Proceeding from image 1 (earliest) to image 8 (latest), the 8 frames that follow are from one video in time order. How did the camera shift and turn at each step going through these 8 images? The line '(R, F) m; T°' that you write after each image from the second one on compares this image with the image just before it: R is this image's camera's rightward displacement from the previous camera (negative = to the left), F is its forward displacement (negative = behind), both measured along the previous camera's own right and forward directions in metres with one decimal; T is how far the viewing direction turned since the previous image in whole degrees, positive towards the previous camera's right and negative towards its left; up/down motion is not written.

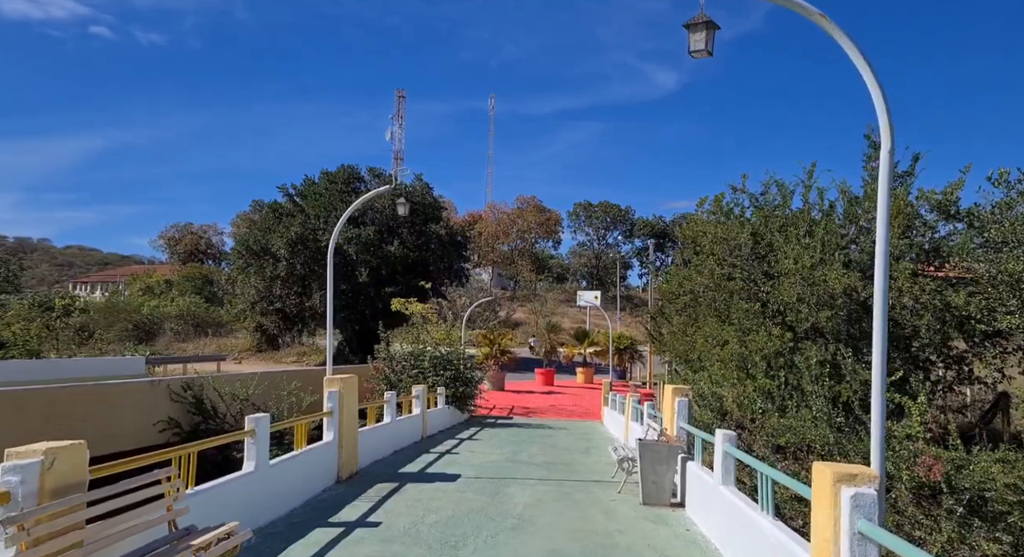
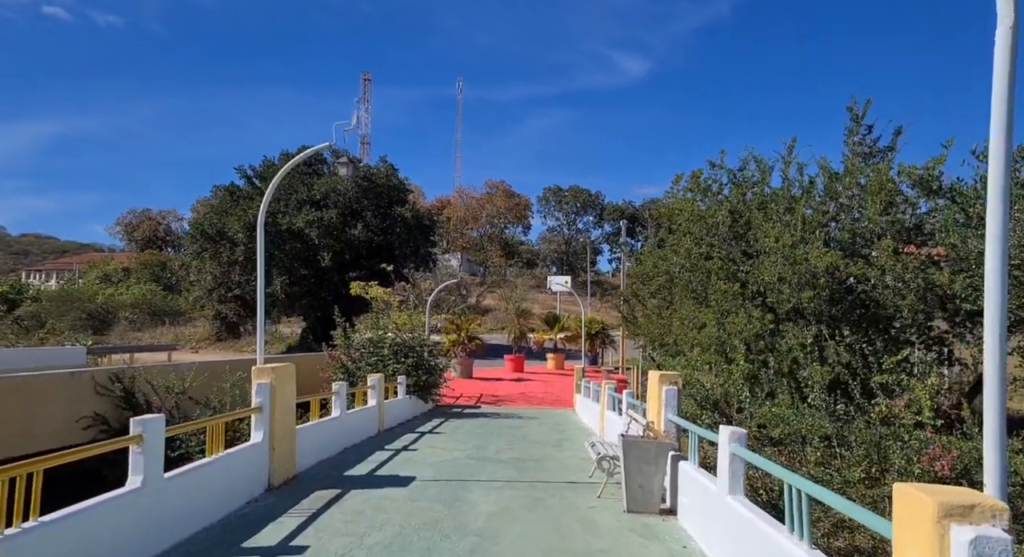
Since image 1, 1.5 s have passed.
(+0.1, +1.1) m; +2°
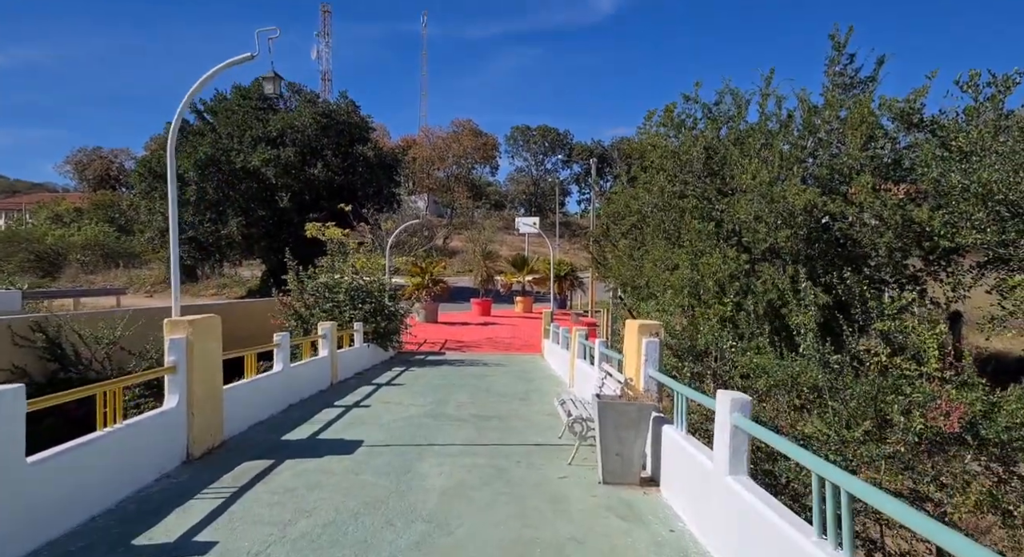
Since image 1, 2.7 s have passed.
(+0.1, +0.9) m; +2°
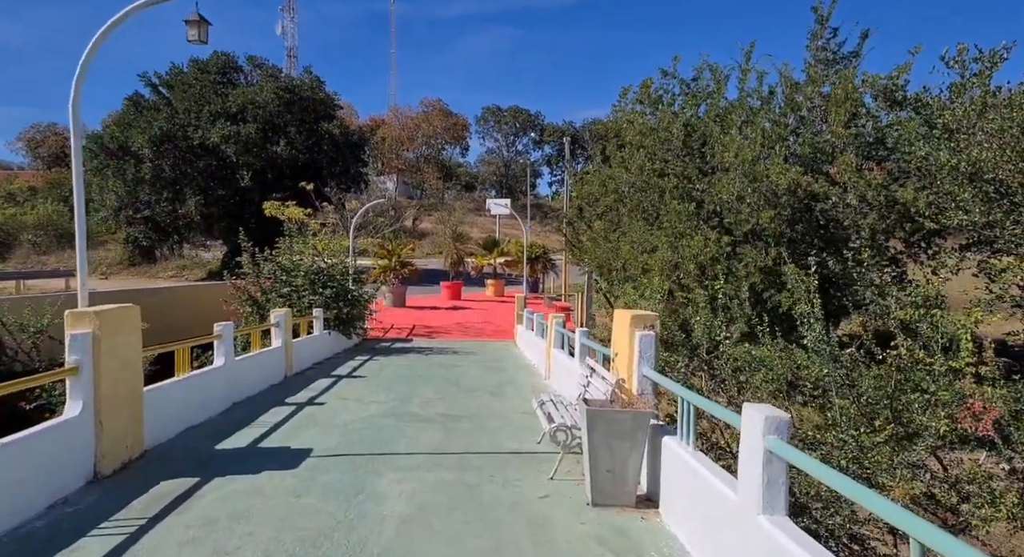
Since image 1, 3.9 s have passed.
(0.0, +0.9) m; +2°
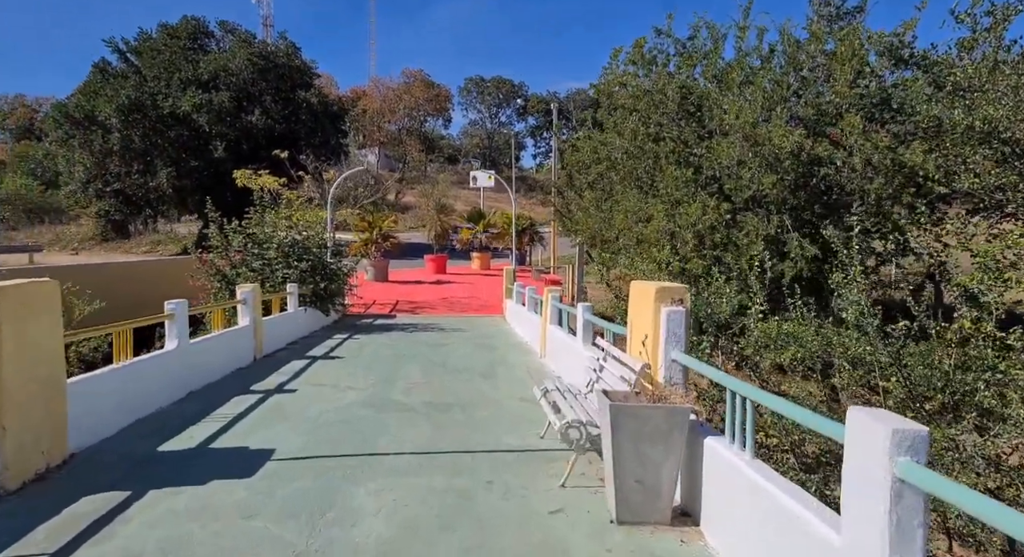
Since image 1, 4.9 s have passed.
(-0.1, +0.9) m; +1°
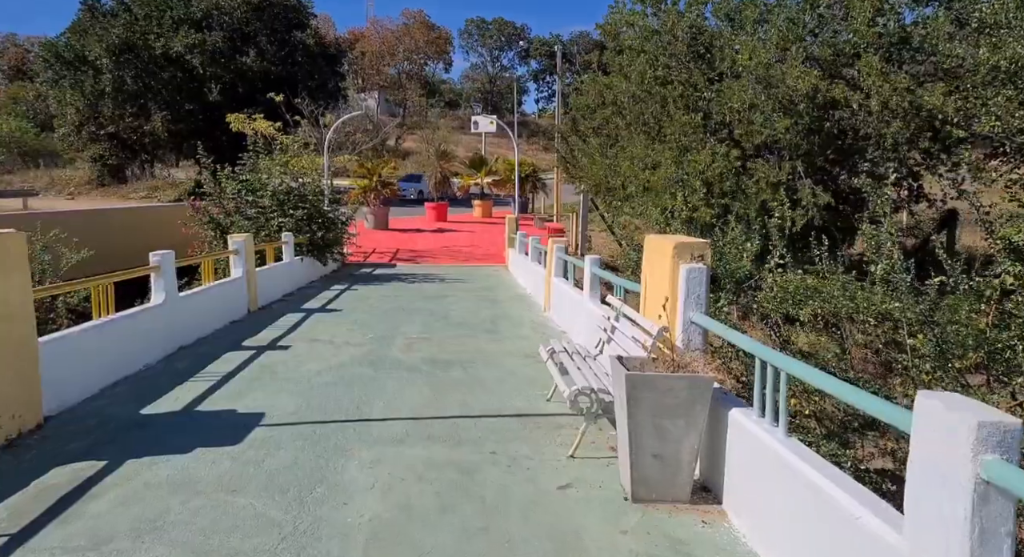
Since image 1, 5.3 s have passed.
(0.0, +0.4) m; 0°
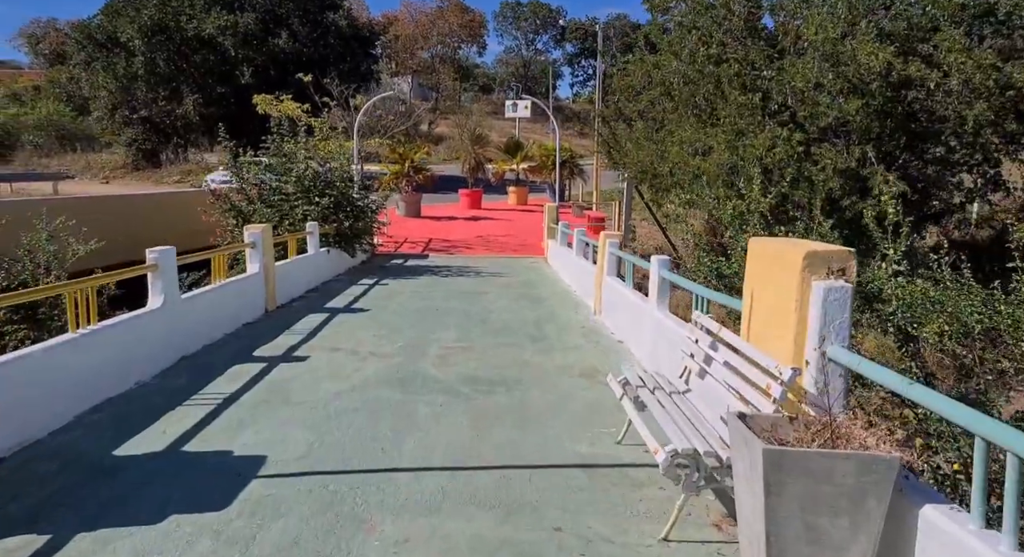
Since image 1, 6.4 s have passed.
(-0.2, +1.0) m; -2°
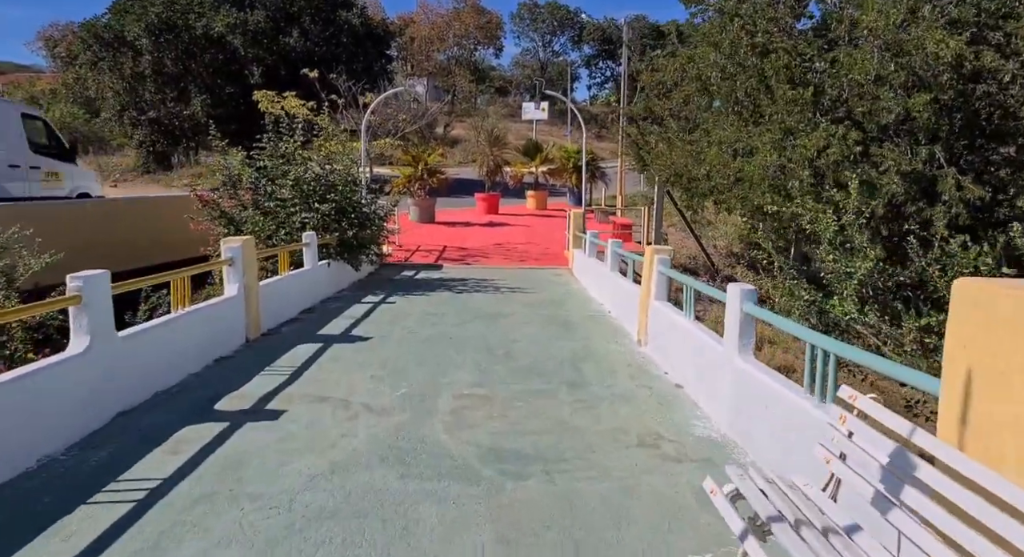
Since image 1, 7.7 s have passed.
(-0.1, +1.3) m; -1°
